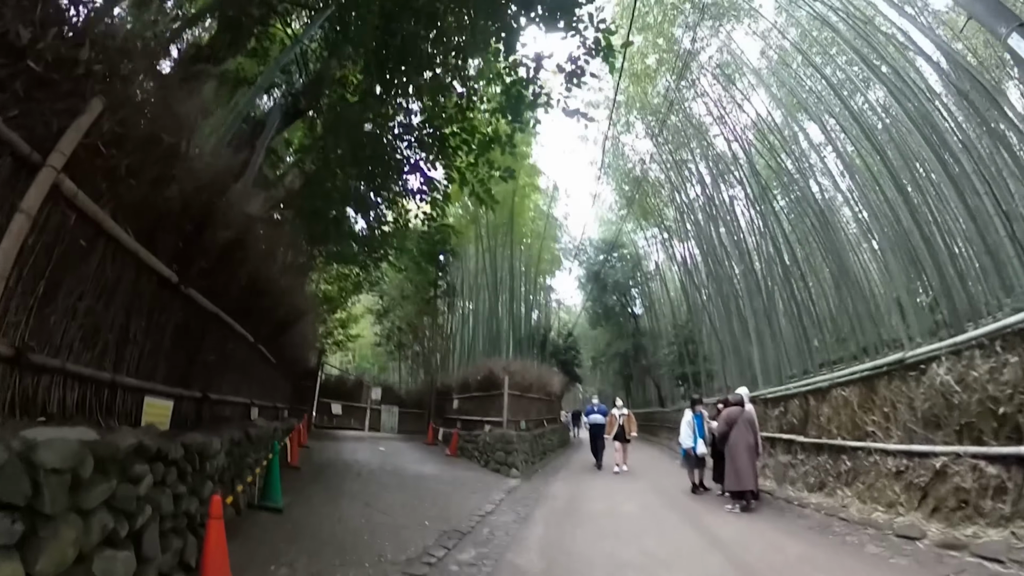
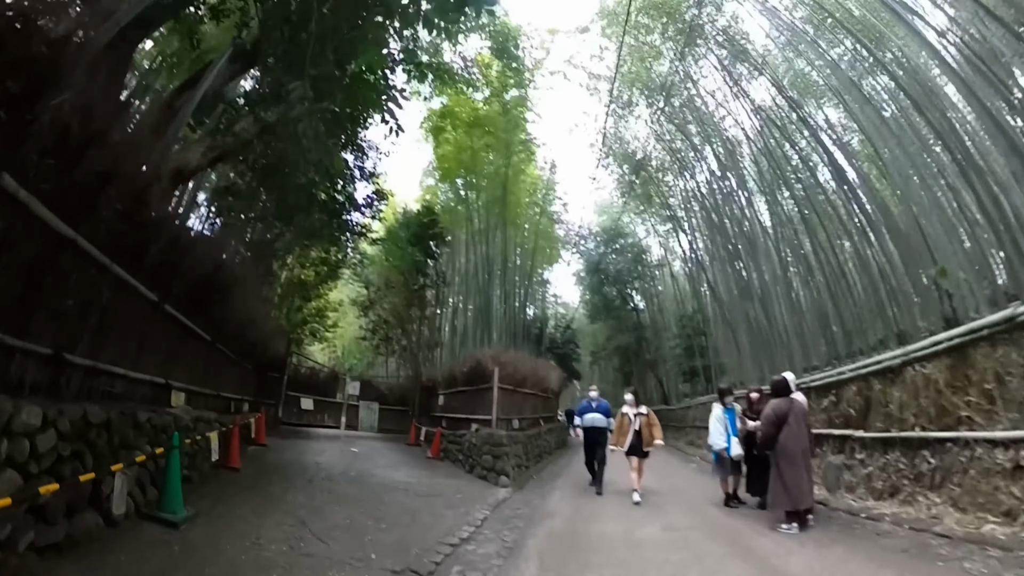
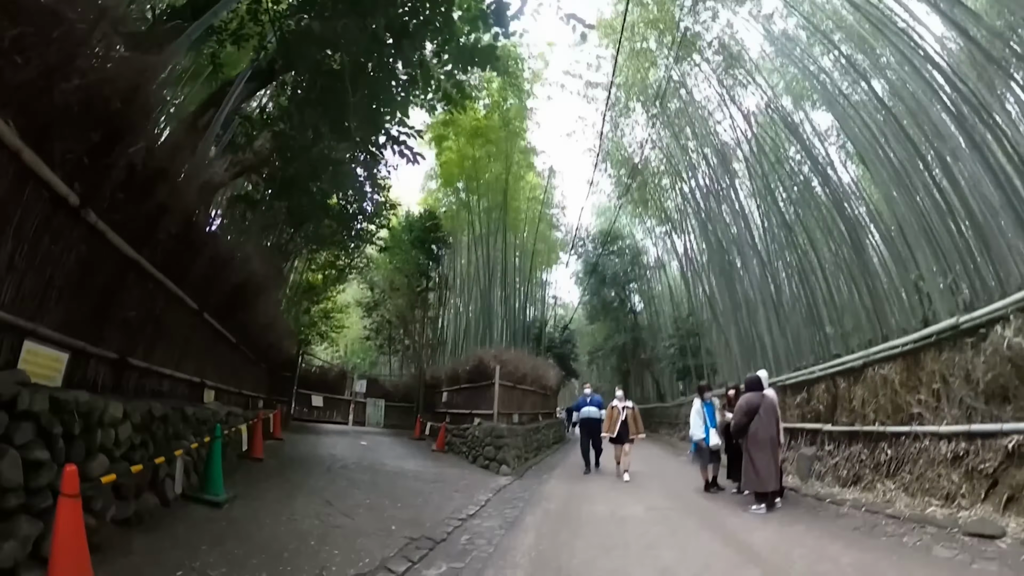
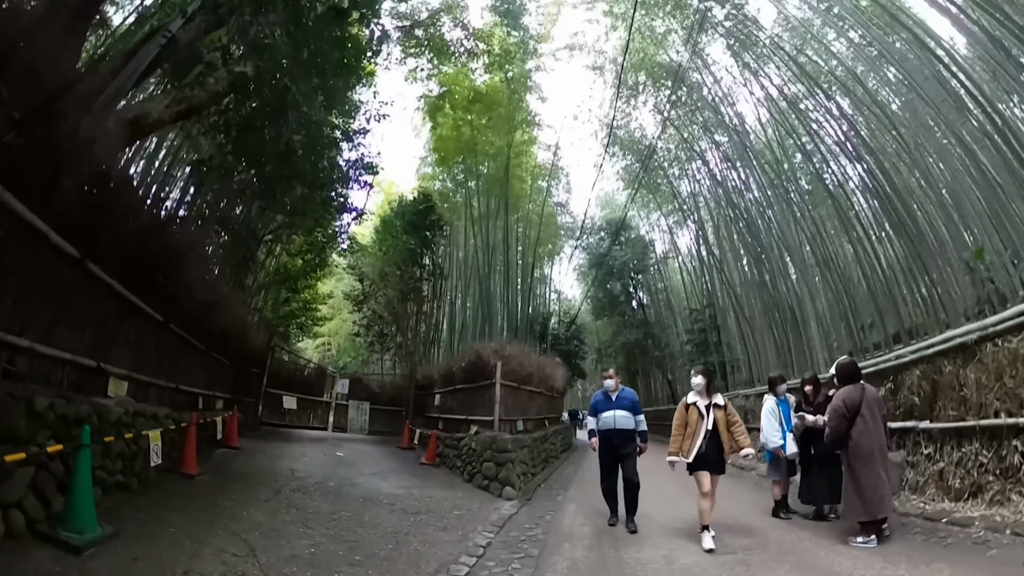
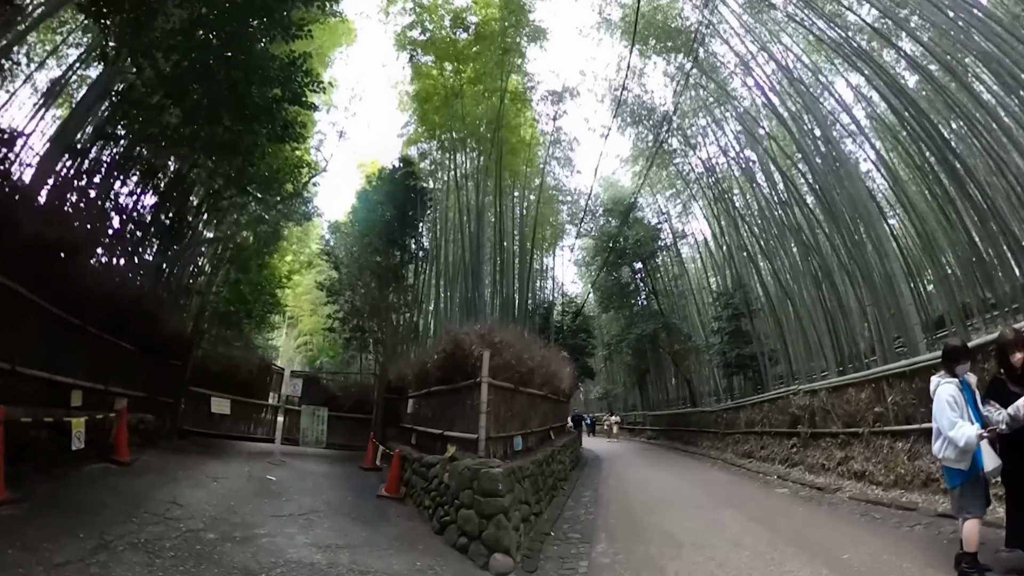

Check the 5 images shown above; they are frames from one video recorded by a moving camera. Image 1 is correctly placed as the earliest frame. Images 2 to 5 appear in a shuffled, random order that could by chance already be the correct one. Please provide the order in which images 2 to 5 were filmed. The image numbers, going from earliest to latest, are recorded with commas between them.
3, 2, 4, 5
